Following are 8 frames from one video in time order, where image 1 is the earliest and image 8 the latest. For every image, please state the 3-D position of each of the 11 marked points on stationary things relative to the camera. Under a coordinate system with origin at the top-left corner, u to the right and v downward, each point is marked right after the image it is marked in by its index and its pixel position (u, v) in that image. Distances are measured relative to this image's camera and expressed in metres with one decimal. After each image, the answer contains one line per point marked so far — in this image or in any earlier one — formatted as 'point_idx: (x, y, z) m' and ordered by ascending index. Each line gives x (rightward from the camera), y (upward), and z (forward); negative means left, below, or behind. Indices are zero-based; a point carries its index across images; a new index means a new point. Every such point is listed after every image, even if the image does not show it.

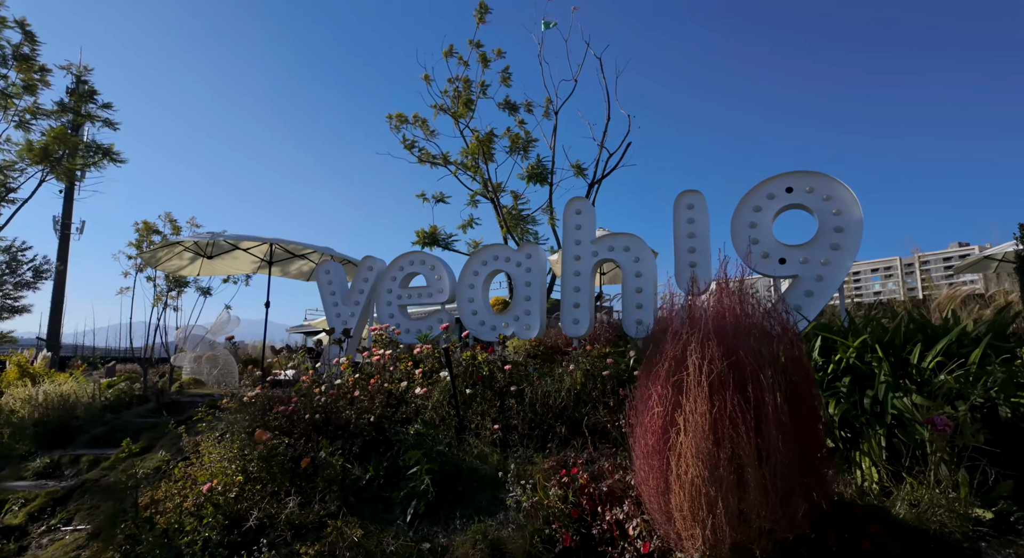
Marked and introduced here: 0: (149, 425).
0: (-4.0, -1.7, +6.0) m
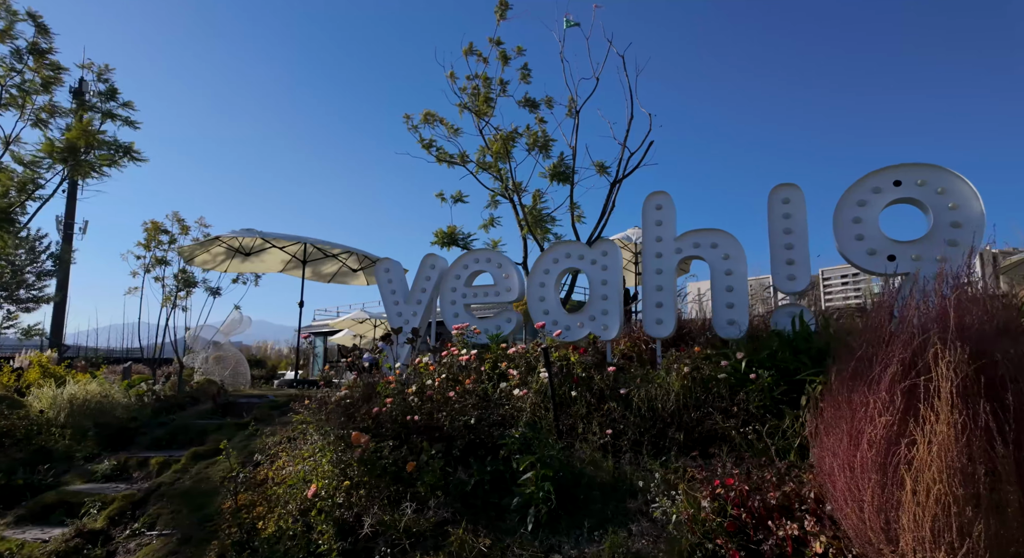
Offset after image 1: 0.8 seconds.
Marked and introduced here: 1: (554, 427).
0: (-3.3, -1.6, +5.9) m
1: (+0.3, -1.1, +3.8) m
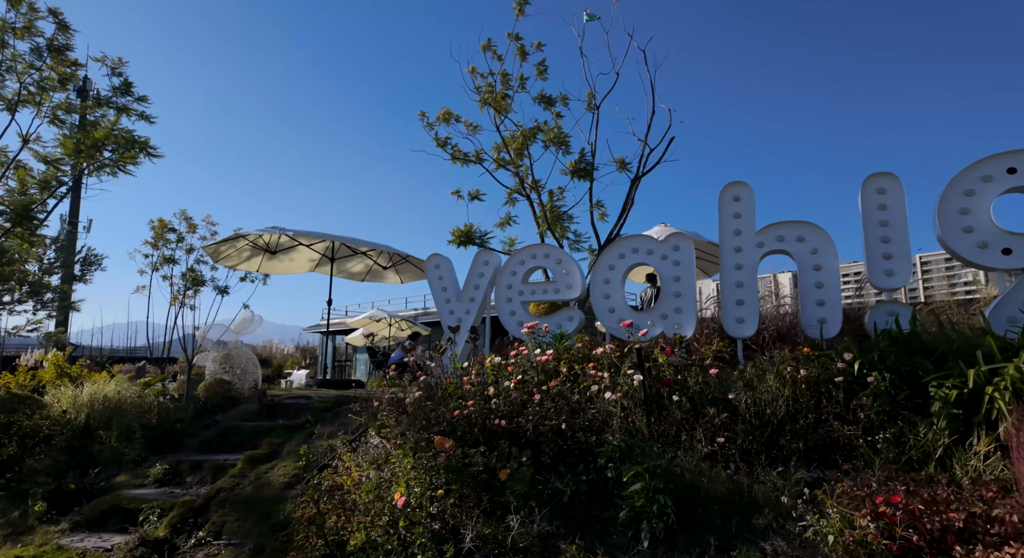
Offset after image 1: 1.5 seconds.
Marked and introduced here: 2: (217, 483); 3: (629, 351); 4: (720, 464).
0: (-2.6, -1.6, +5.7) m
1: (+0.9, -1.0, +3.5) m
2: (-2.6, -1.8, +4.7) m
3: (+0.9, -0.6, +4.2) m
4: (+1.3, -1.1, +3.3) m
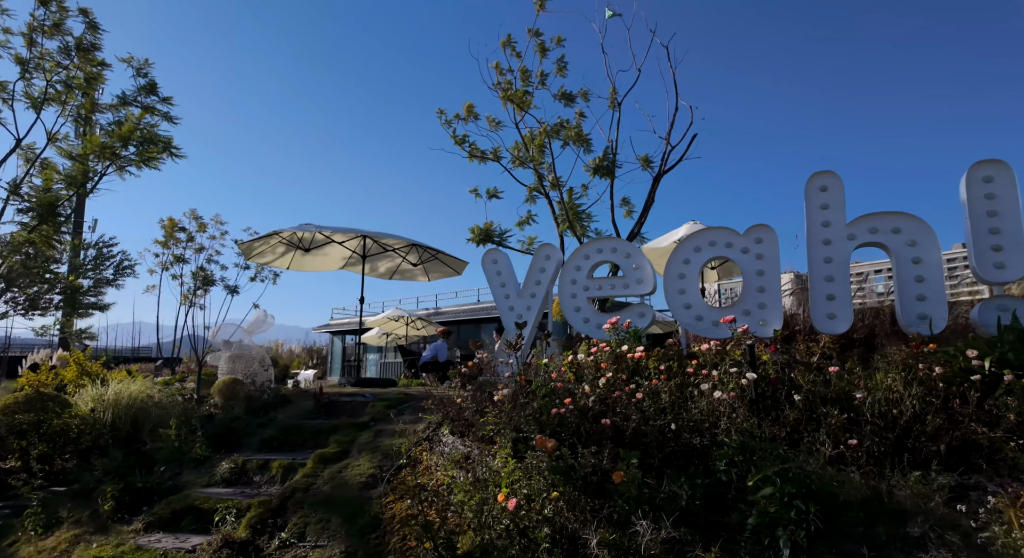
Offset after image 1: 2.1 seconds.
0: (-1.9, -1.5, +5.5) m
1: (+1.6, -1.0, +3.3) m
2: (-1.9, -1.8, +4.6) m
3: (+1.6, -0.5, +4.0) m
4: (+2.0, -1.1, +3.1) m
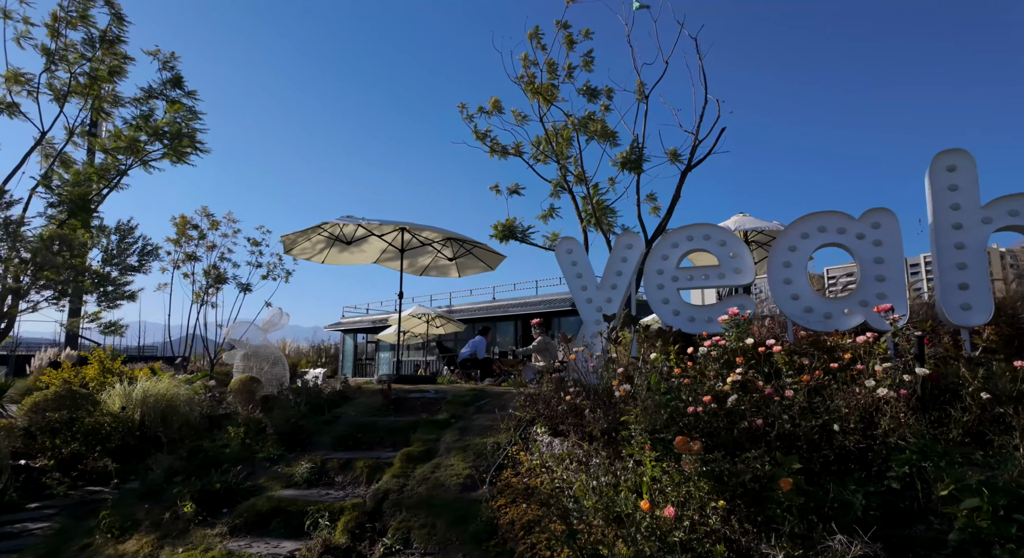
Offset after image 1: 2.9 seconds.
0: (-1.1, -1.4, +5.2) m
1: (+2.4, -0.9, +3.0) m
2: (-1.1, -1.6, +4.3) m
3: (+2.5, -0.4, +3.7) m
4: (+2.8, -1.0, +2.7) m
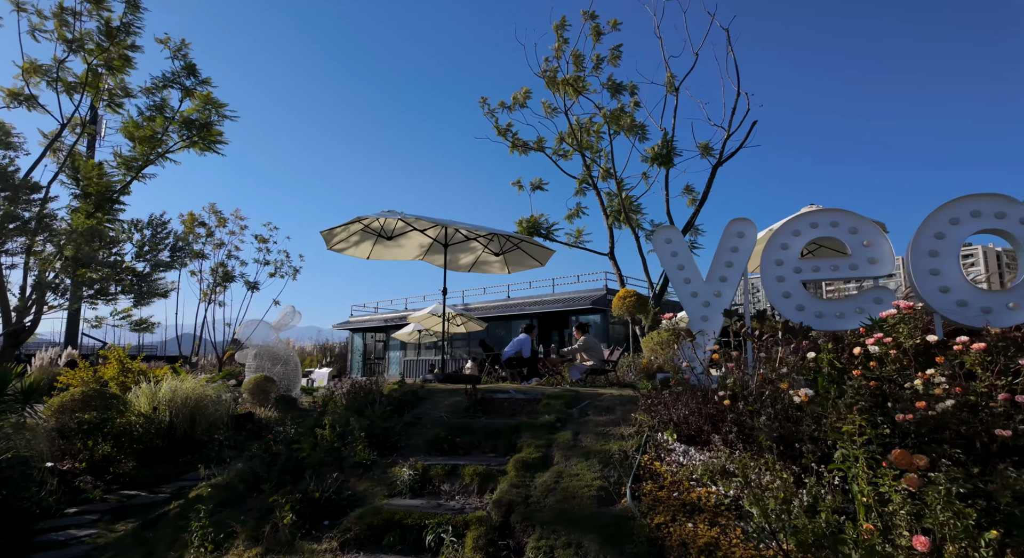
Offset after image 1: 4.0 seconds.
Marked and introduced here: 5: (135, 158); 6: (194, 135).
0: (-0.1, -1.4, +4.8) m
1: (+3.4, -0.8, +2.5) m
2: (-0.1, -1.6, +3.8) m
3: (+3.4, -0.3, +3.2) m
4: (+3.7, -0.9, +2.3) m
5: (-9.1, +2.9, +12.8) m
6: (-7.8, +3.5, +13.1) m
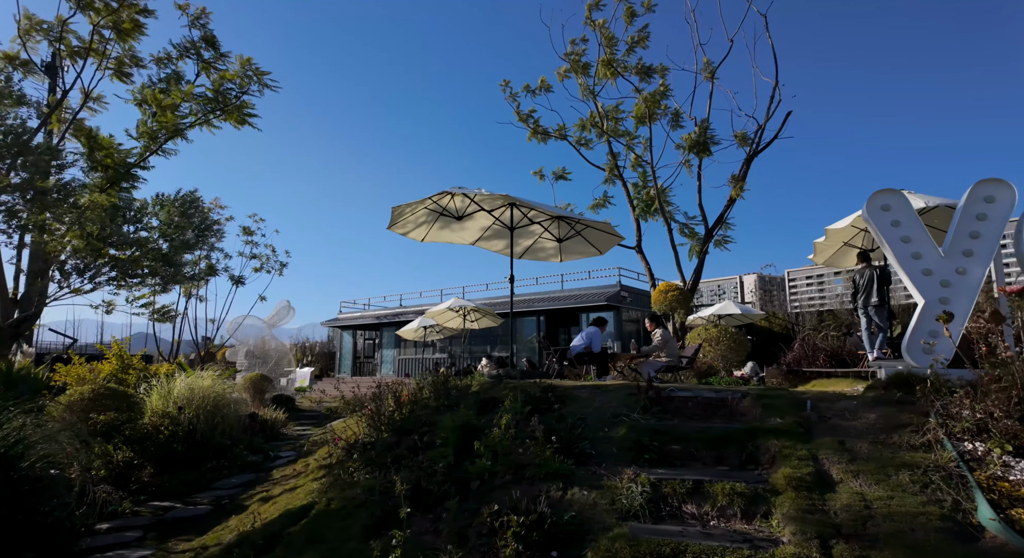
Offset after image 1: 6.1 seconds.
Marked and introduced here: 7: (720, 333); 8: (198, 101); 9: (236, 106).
0: (+1.5, -1.1, +3.8) m
1: (+5.1, -0.6, +1.7) m
2: (+1.6, -1.3, +2.9) m
3: (+5.1, -0.1, +2.4) m
4: (+5.5, -0.7, +1.4) m
5: (-7.7, +3.3, +11.5) m
6: (-6.4, +3.8, +11.8) m
7: (+6.3, -1.6, +16.0) m
8: (-6.9, +3.9, +11.6) m
9: (-6.2, +3.9, +11.9) m
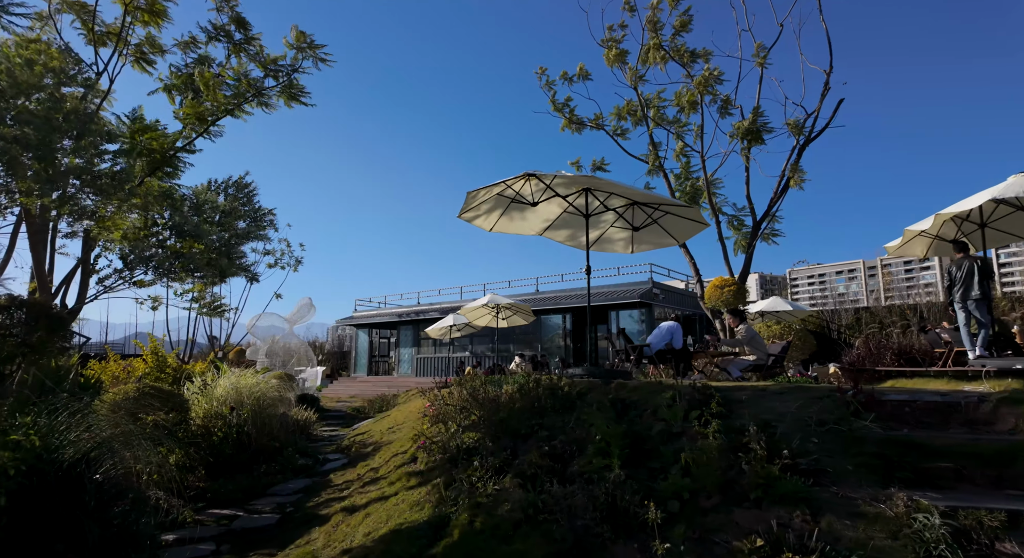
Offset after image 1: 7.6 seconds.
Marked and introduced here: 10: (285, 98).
0: (+2.9, -1.0, +3.0) m
1: (+6.4, -0.5, +0.9) m
2: (+2.9, -1.2, +2.1) m
3: (+6.4, 0.0, +1.6) m
4: (+6.7, -0.6, +0.6) m
5: (-6.3, +3.4, +10.9) m
6: (-5.0, +3.9, +11.2) m
7: (+7.8, -1.4, +15.1) m
8: (-5.5, +4.1, +11.0) m
9: (-4.7, +4.1, +11.2) m
10: (-4.9, +3.8, +11.4) m
